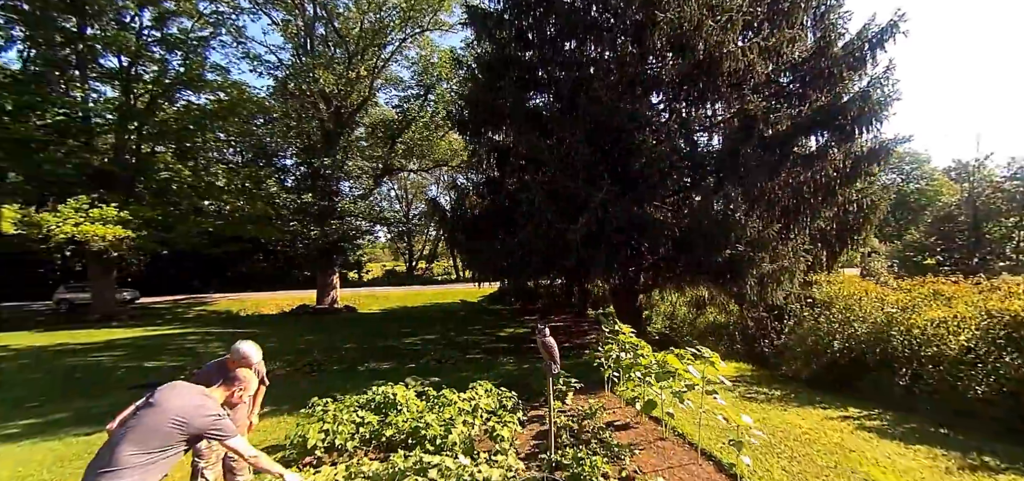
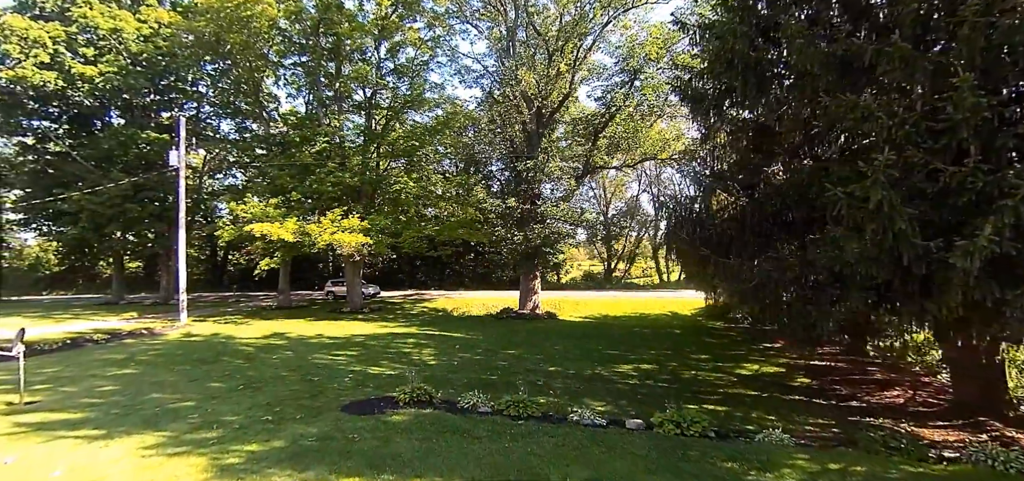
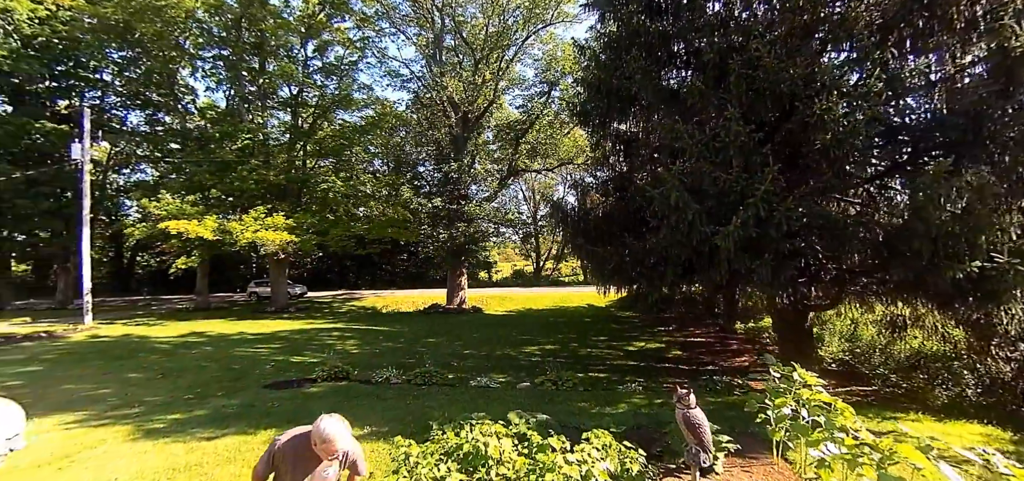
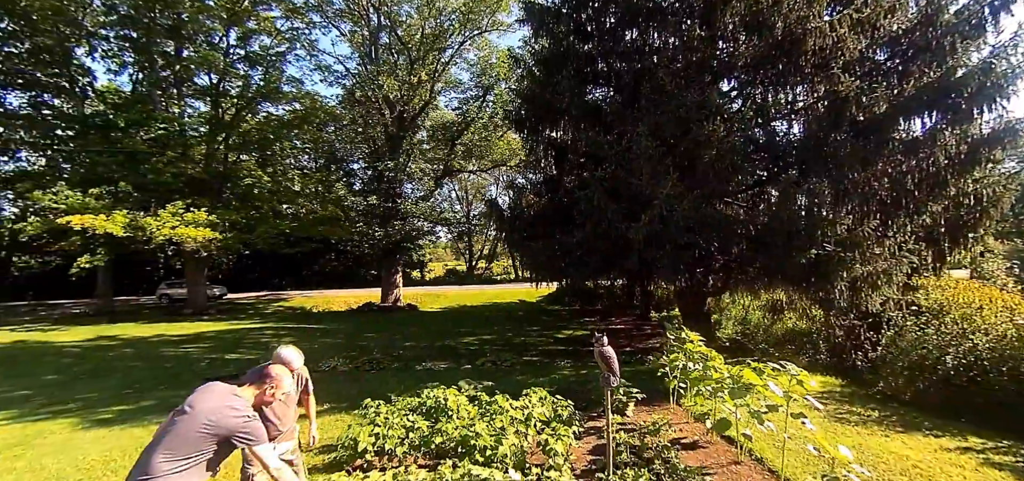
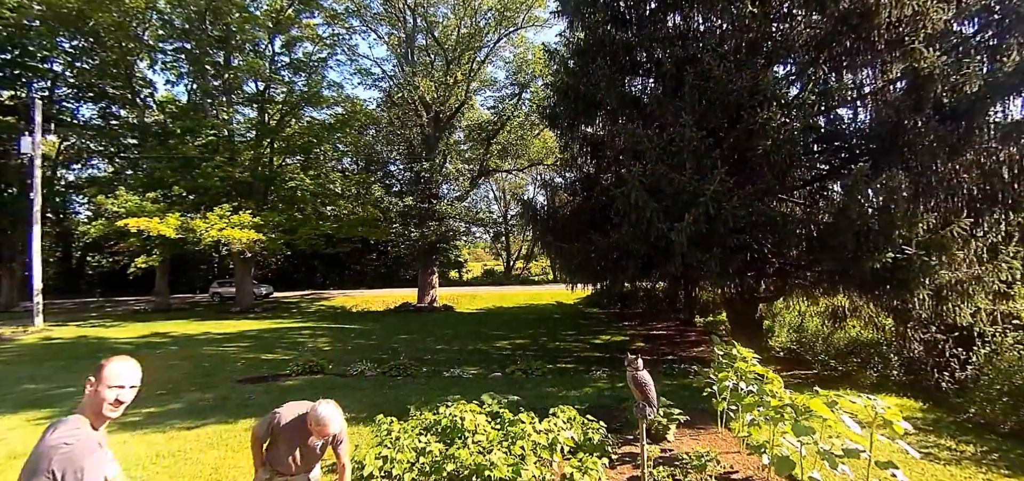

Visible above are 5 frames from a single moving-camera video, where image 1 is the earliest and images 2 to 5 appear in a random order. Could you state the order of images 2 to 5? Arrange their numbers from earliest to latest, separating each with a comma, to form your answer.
4, 5, 3, 2
